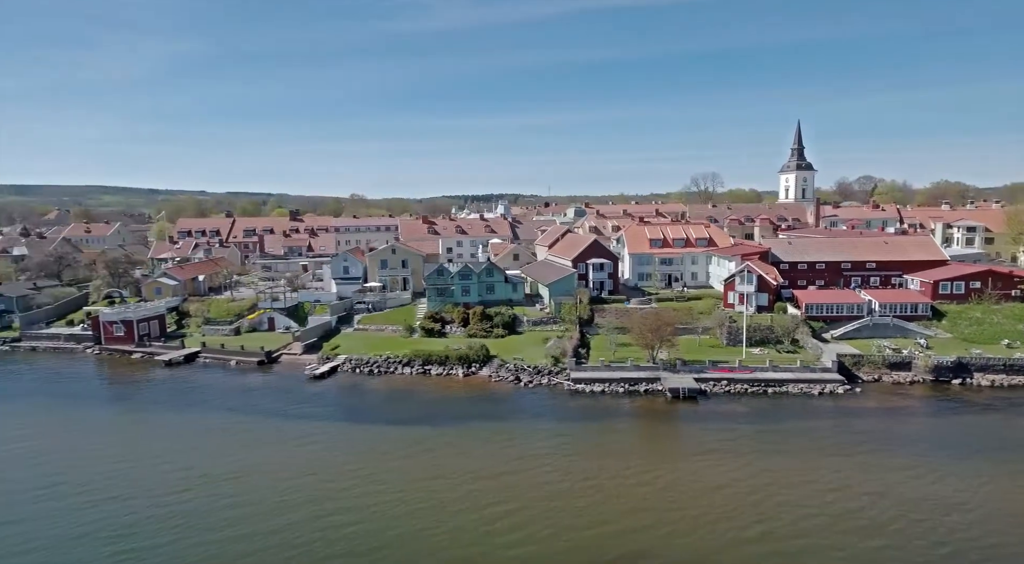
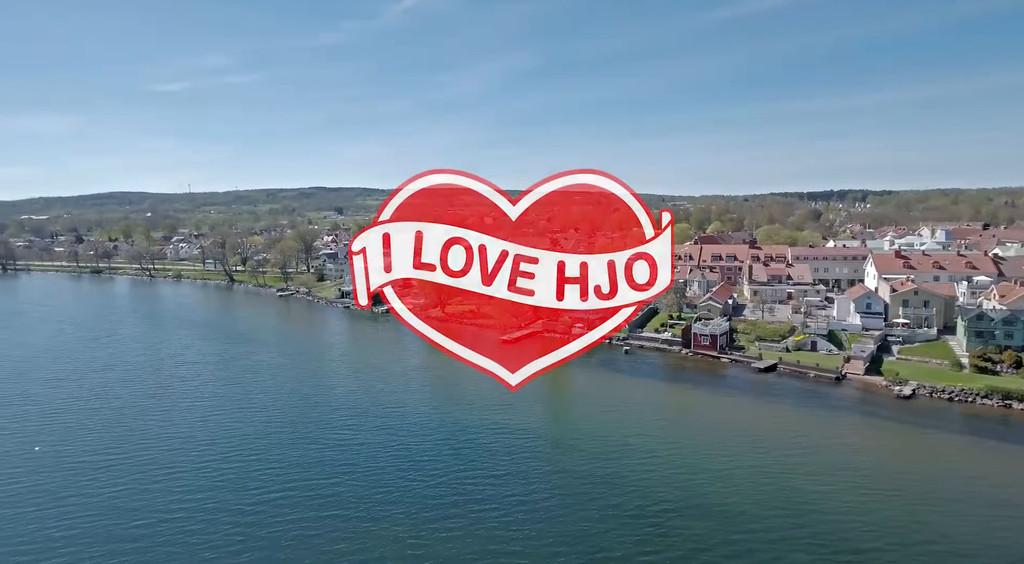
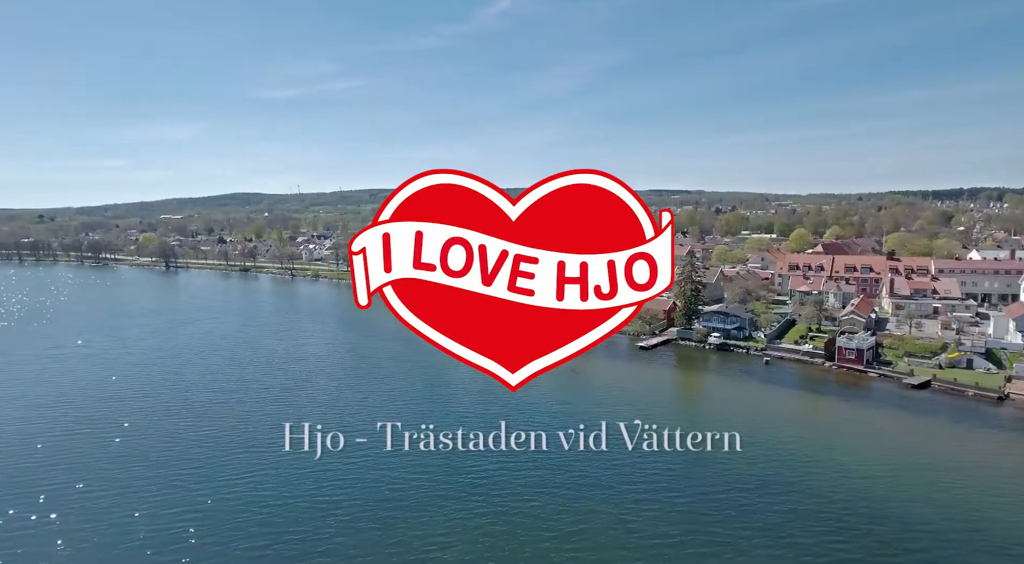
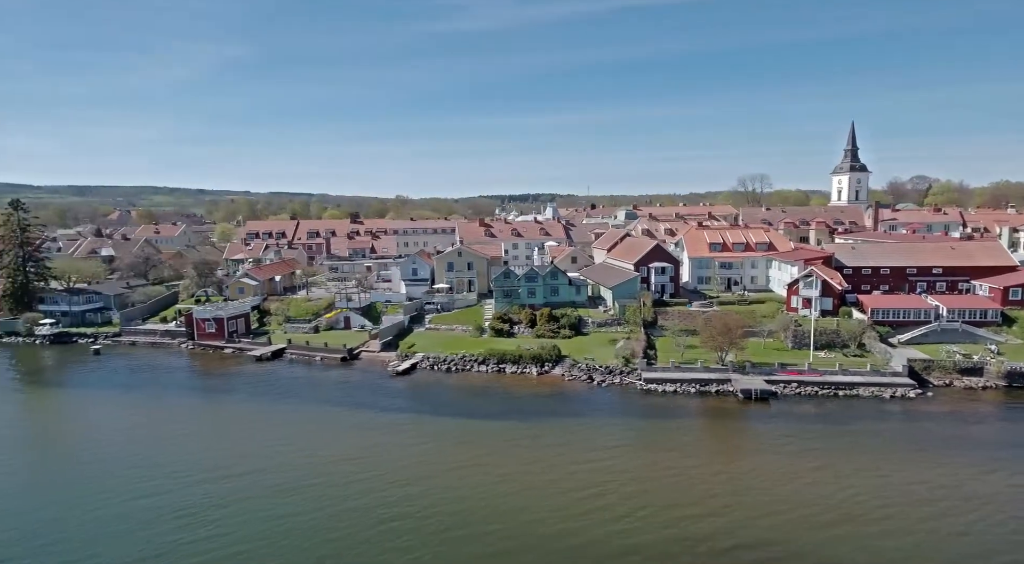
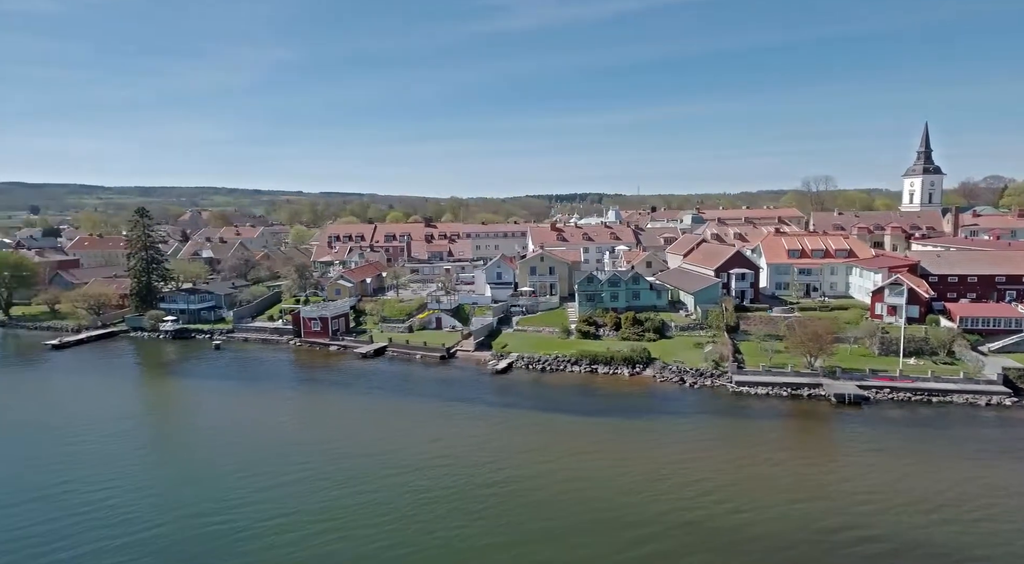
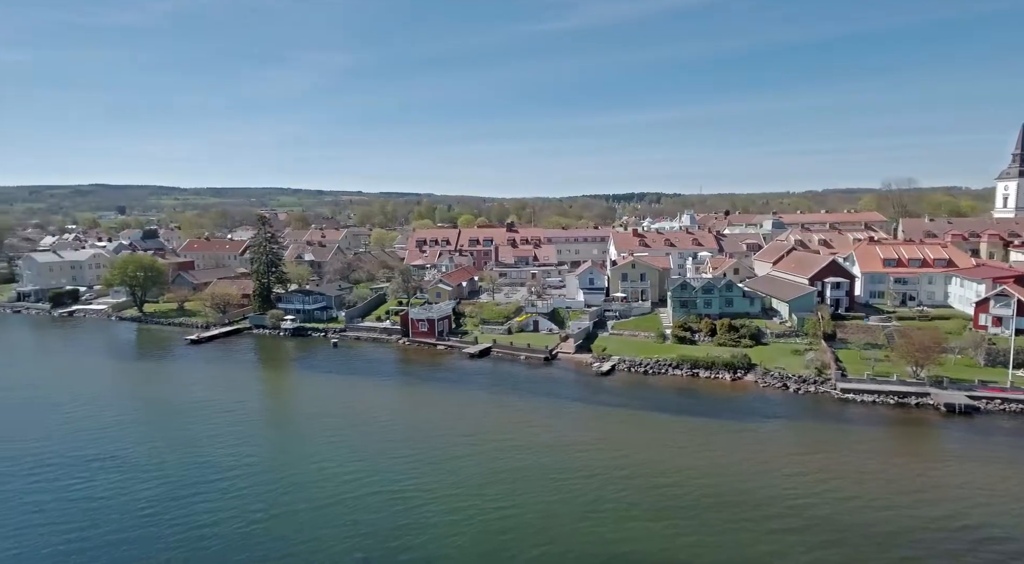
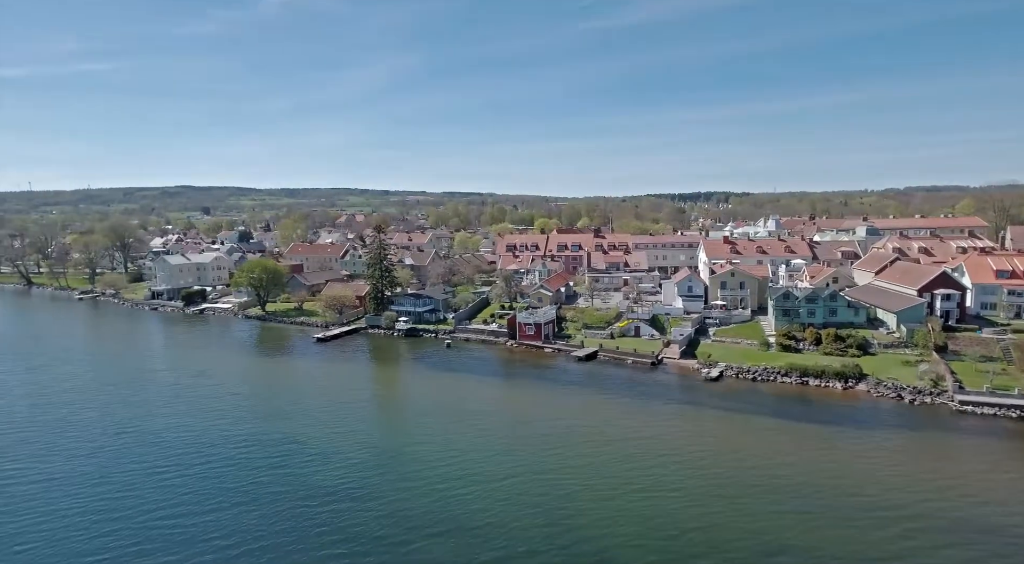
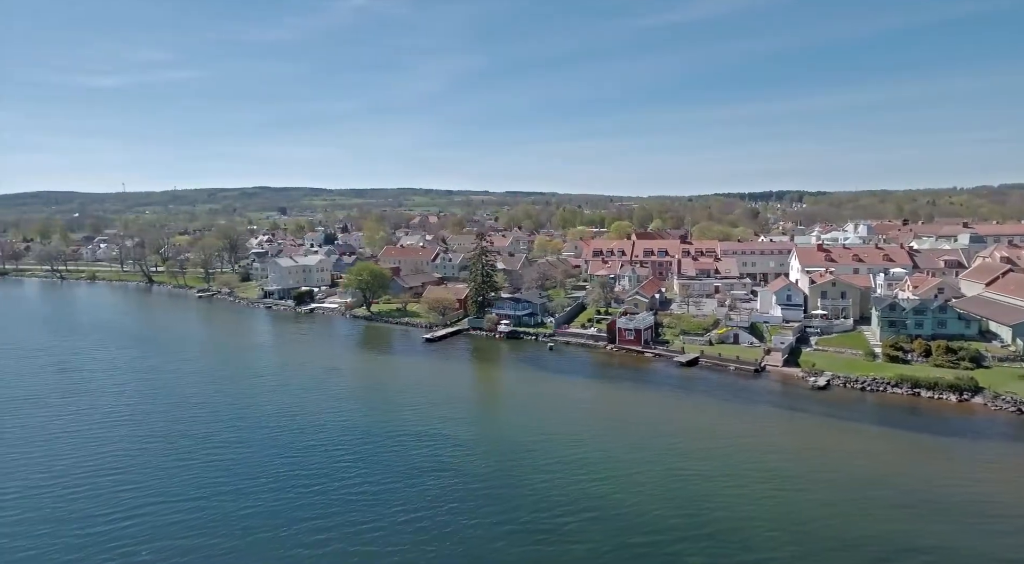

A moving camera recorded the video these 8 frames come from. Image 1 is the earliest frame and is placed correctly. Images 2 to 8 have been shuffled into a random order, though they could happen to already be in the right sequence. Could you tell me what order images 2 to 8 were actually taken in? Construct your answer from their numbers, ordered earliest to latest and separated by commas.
4, 5, 6, 7, 8, 2, 3
